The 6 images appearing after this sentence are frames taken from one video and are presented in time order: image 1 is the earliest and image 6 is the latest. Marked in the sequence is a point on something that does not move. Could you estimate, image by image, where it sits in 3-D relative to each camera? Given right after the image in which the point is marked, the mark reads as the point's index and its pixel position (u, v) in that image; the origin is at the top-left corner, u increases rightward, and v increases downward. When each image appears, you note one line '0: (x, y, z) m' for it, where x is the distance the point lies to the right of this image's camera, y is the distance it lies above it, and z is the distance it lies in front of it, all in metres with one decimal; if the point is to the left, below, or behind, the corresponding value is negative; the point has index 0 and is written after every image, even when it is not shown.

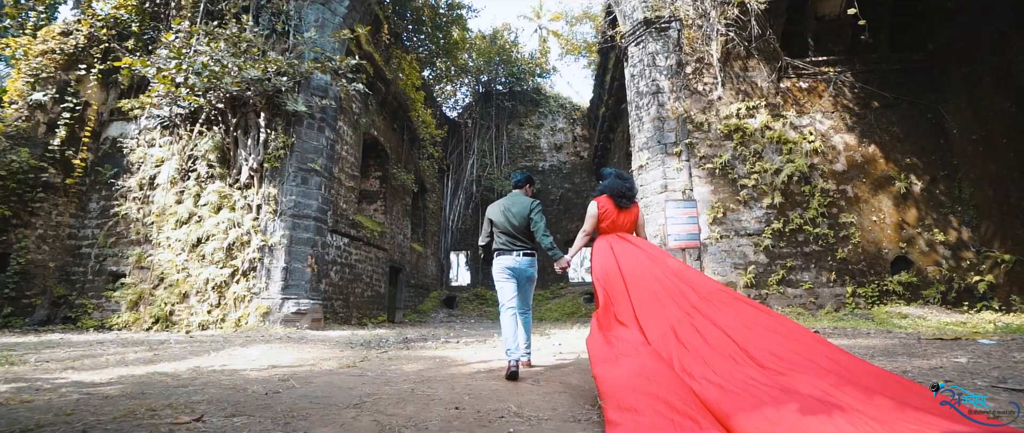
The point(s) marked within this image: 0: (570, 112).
0: (+2.1, +3.9, +16.1) m
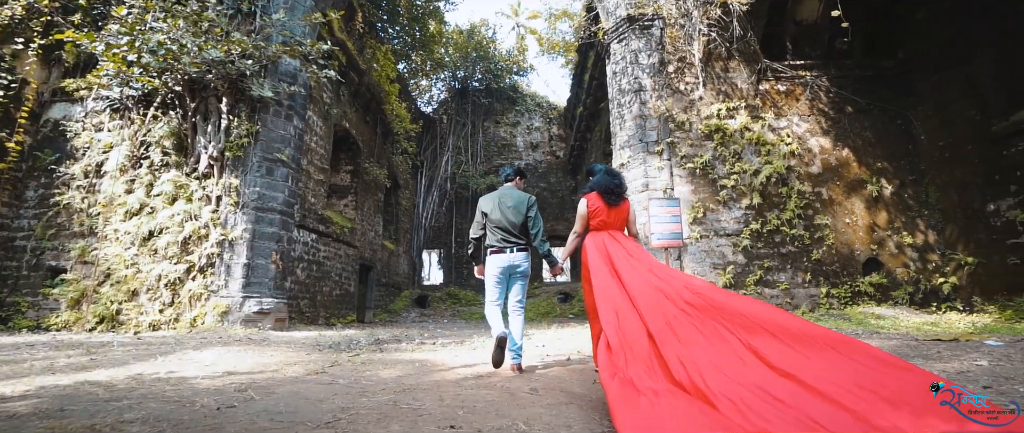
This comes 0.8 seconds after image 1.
0: (+1.2, +3.9, +16.0) m
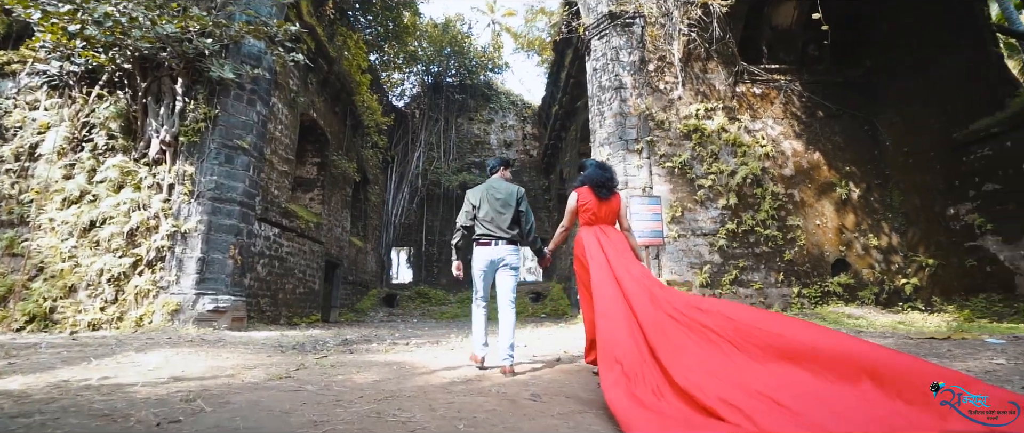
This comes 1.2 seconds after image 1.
0: (+0.3, +3.9, +15.9) m
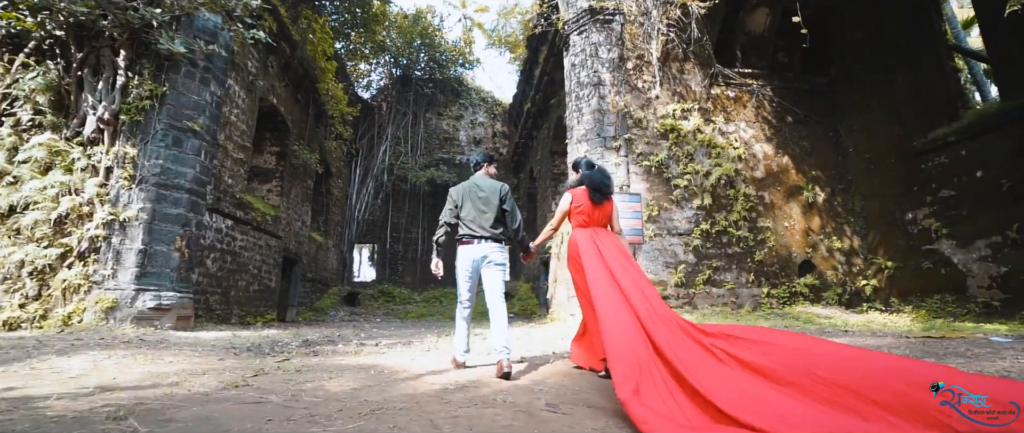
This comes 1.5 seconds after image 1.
0: (-0.8, +4.0, +15.7) m
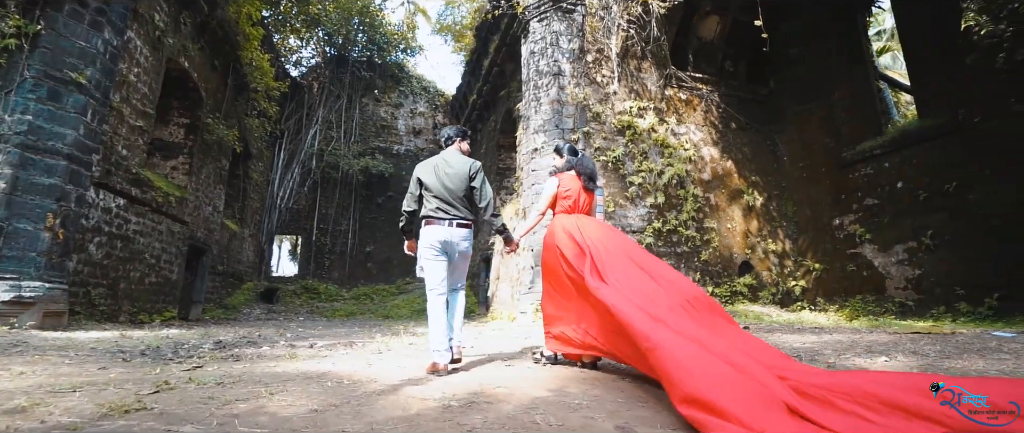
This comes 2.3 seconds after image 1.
0: (-2.8, +4.2, +15.0) m
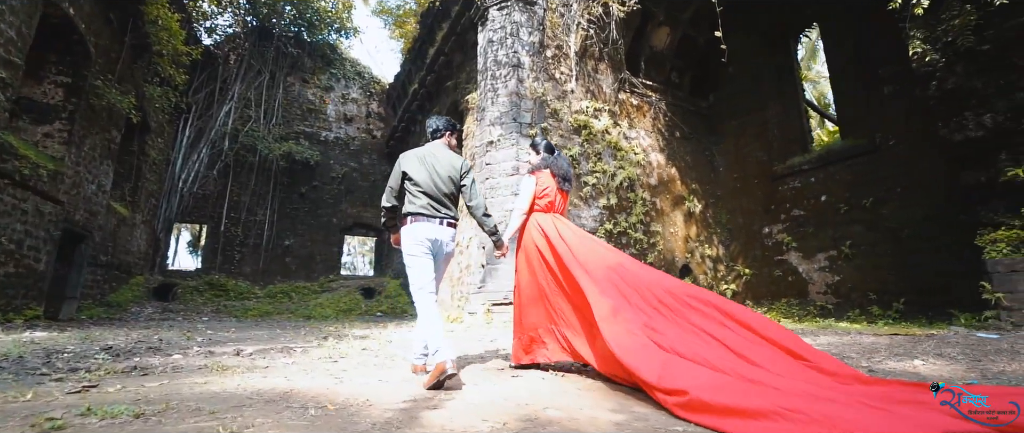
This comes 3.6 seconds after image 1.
0: (-4.7, +4.4, +14.1) m
